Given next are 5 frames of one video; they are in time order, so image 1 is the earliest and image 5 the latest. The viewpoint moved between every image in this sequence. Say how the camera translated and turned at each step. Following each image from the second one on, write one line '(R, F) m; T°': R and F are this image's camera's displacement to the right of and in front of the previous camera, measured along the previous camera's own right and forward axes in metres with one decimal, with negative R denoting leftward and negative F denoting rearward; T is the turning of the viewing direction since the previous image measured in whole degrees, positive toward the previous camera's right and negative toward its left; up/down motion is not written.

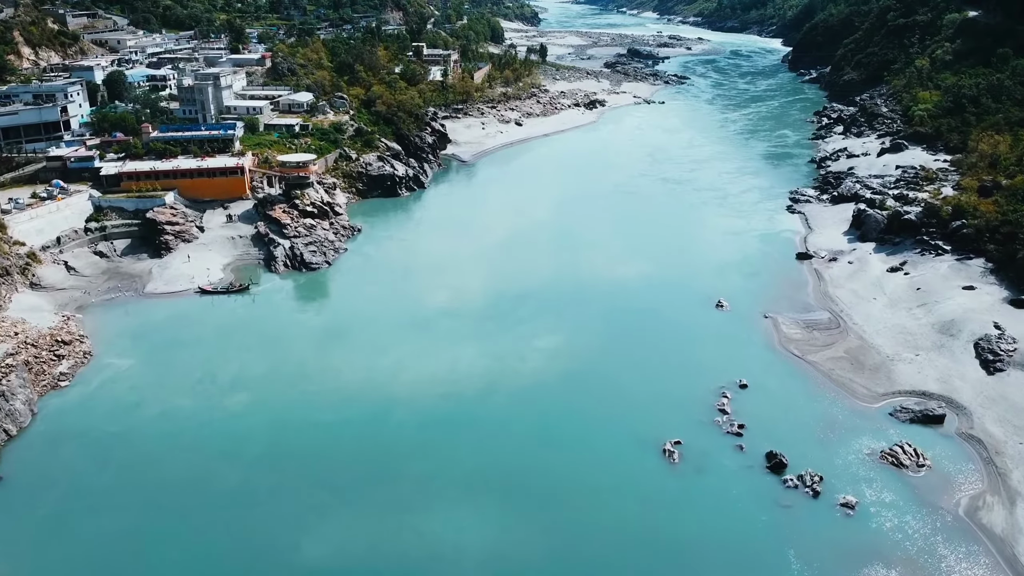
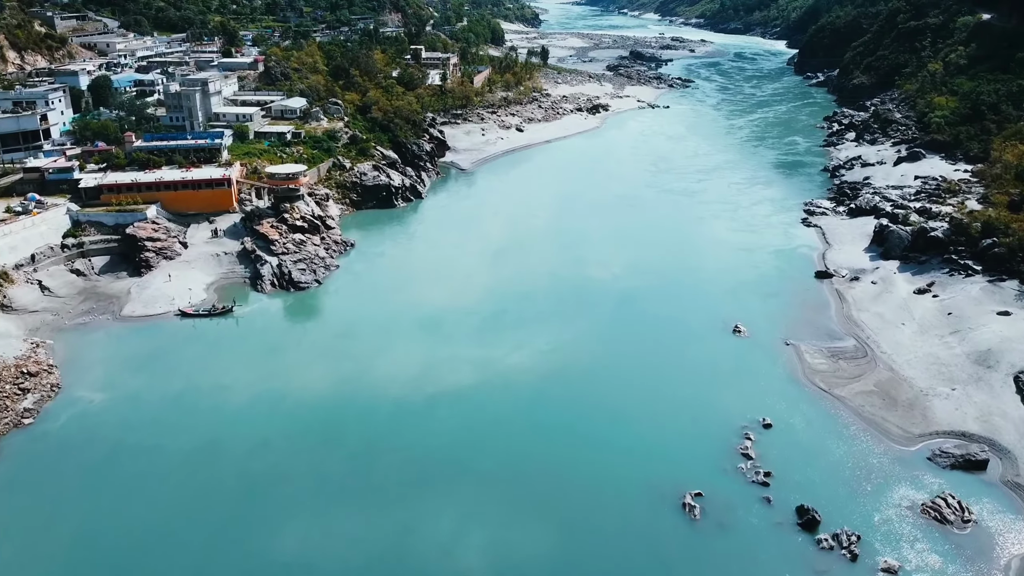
(-0.1, +2.2) m; 0°
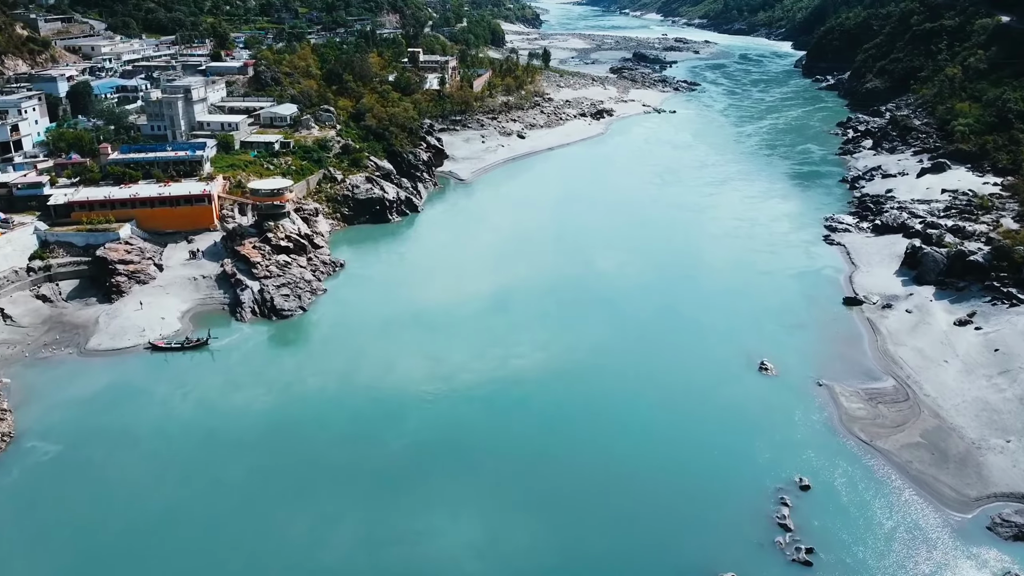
(-0.1, +2.9) m; 0°
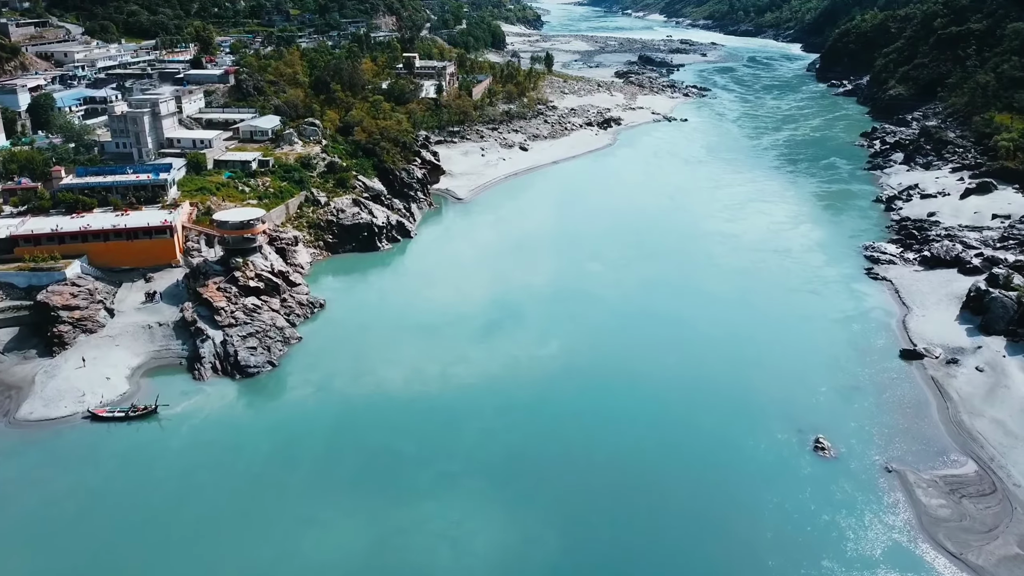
(-0.1, +4.6) m; 0°
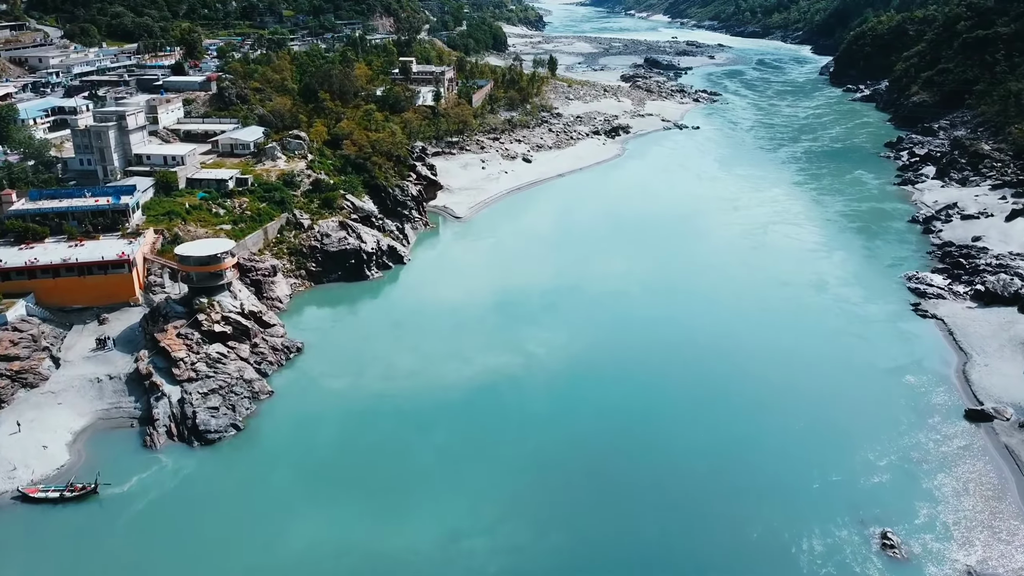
(-0.1, +4.0) m; 0°
